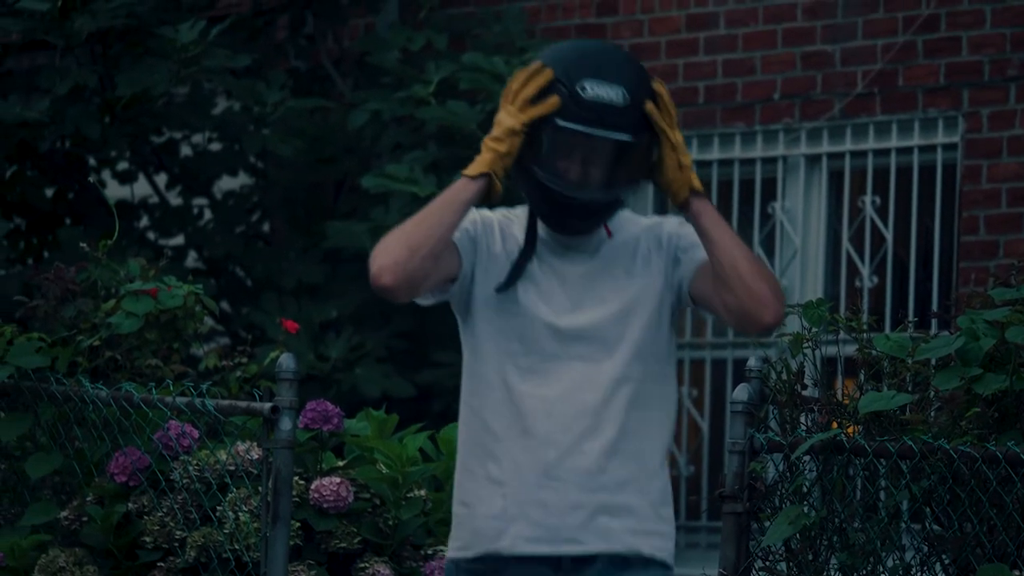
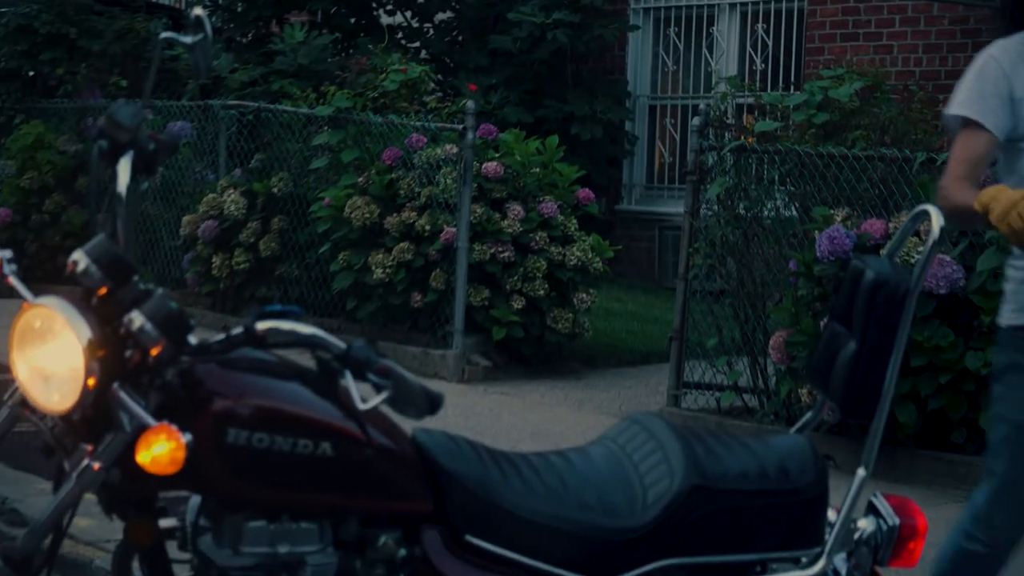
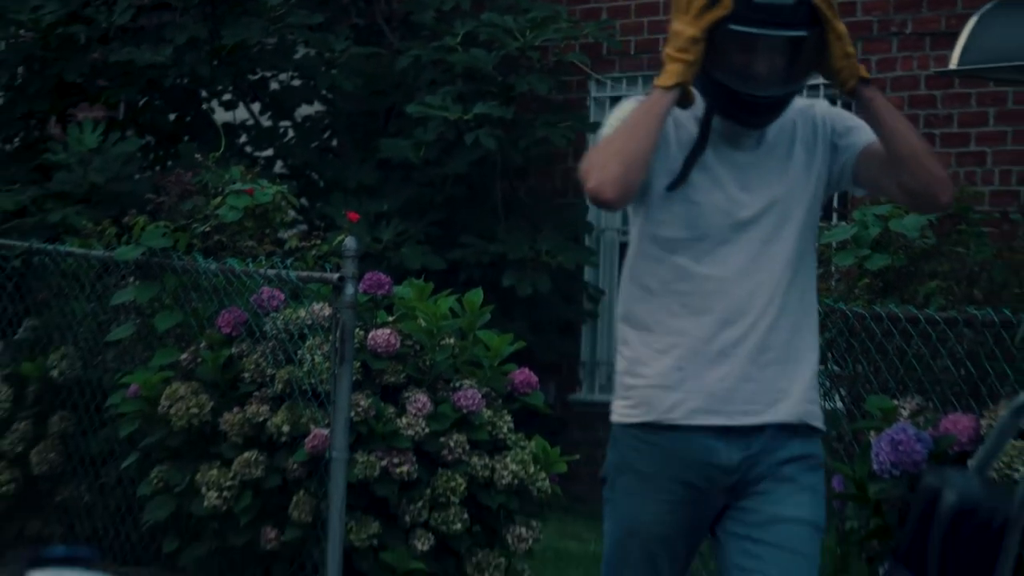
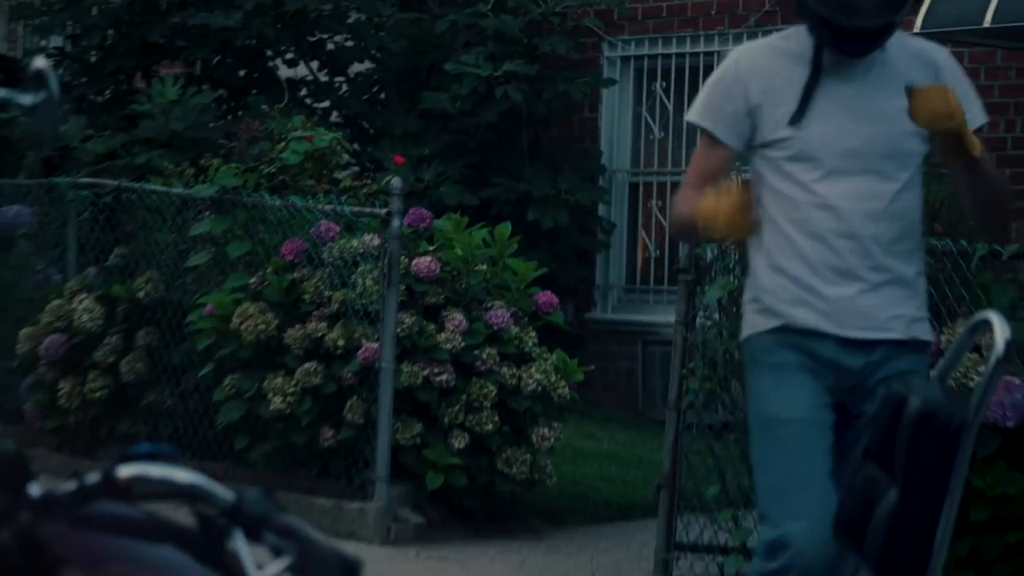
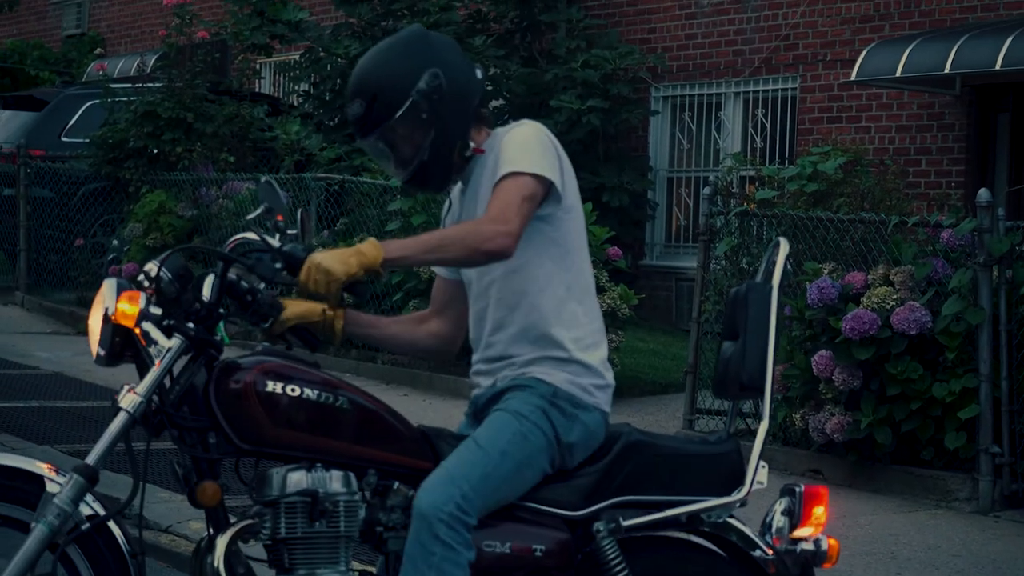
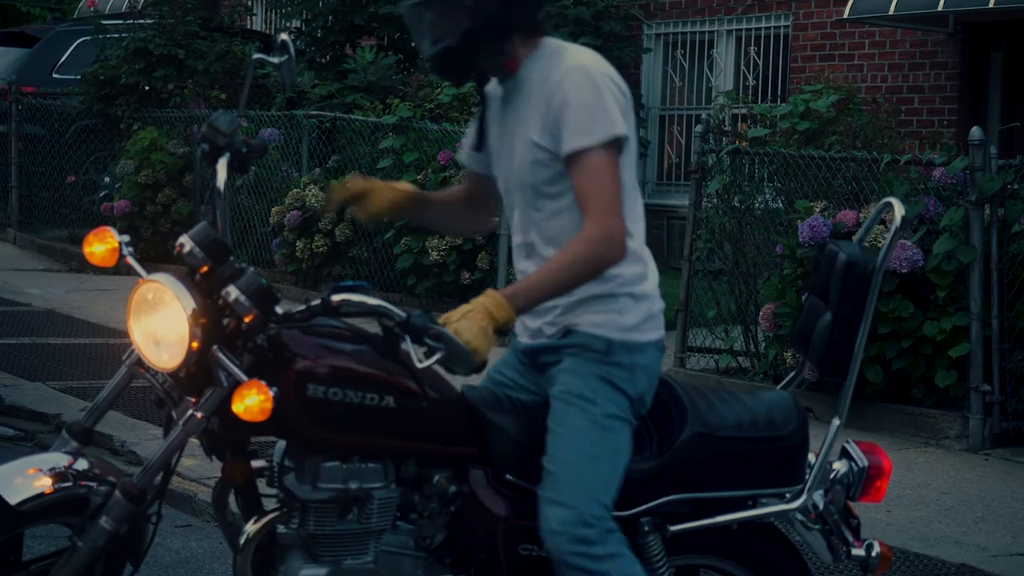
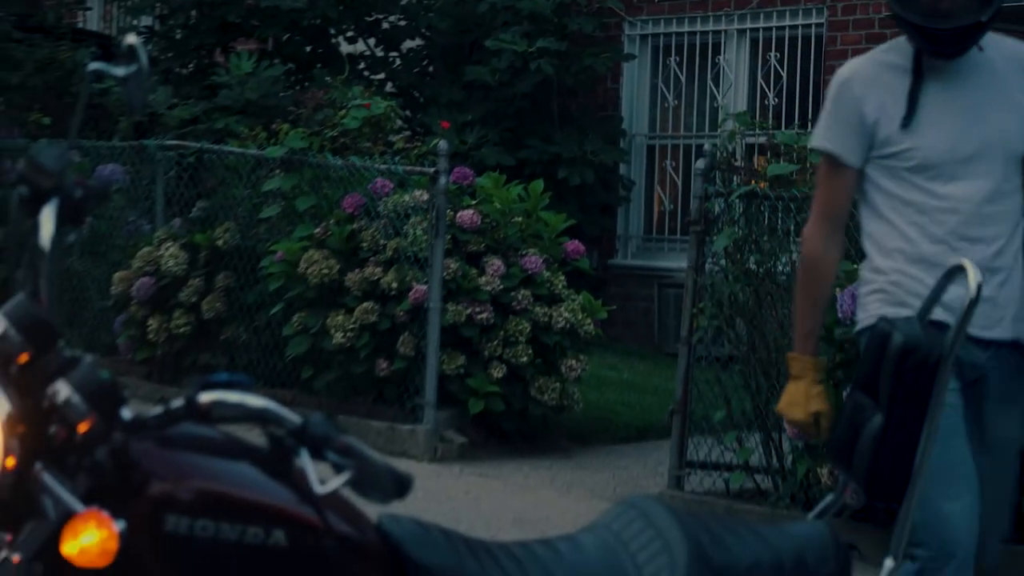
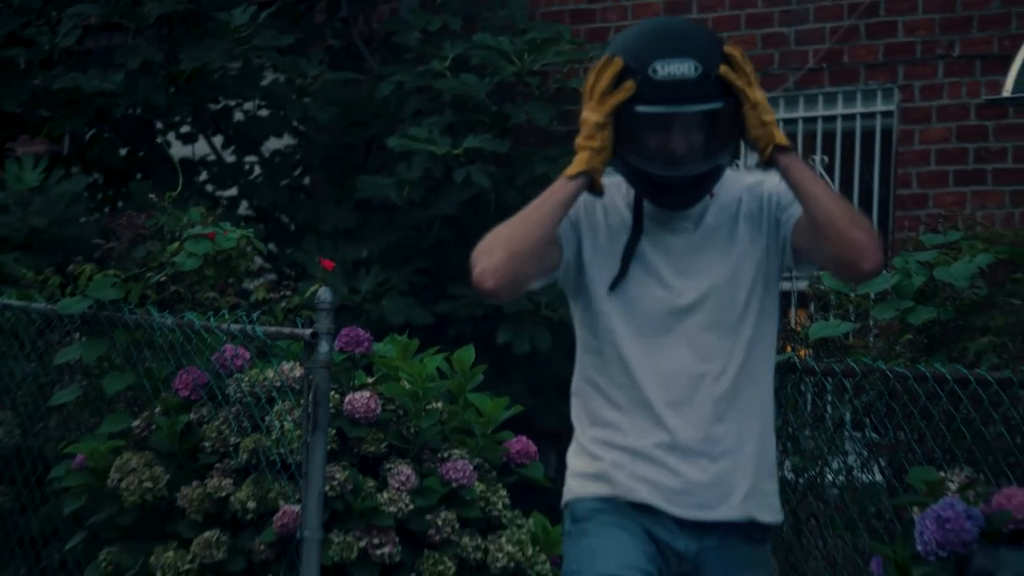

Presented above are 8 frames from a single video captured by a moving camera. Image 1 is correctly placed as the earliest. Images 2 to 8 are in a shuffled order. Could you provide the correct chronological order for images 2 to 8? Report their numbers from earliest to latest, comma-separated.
8, 3, 4, 7, 2, 6, 5
